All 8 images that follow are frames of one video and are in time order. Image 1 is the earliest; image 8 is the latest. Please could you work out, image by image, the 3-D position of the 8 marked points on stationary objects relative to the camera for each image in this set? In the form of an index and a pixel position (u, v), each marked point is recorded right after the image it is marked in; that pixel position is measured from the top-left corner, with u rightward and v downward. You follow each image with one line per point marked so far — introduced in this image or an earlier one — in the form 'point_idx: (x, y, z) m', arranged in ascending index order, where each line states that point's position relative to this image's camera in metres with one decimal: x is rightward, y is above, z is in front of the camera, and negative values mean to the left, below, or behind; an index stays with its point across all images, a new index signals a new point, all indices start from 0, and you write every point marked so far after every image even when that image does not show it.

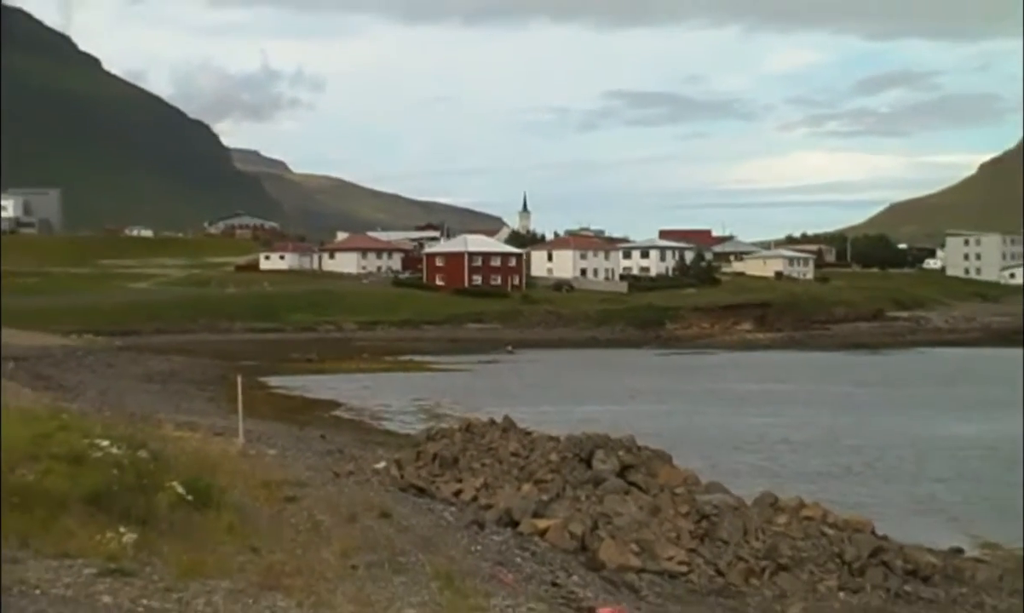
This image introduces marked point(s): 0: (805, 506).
0: (+0.8, -0.5, +4.9) m
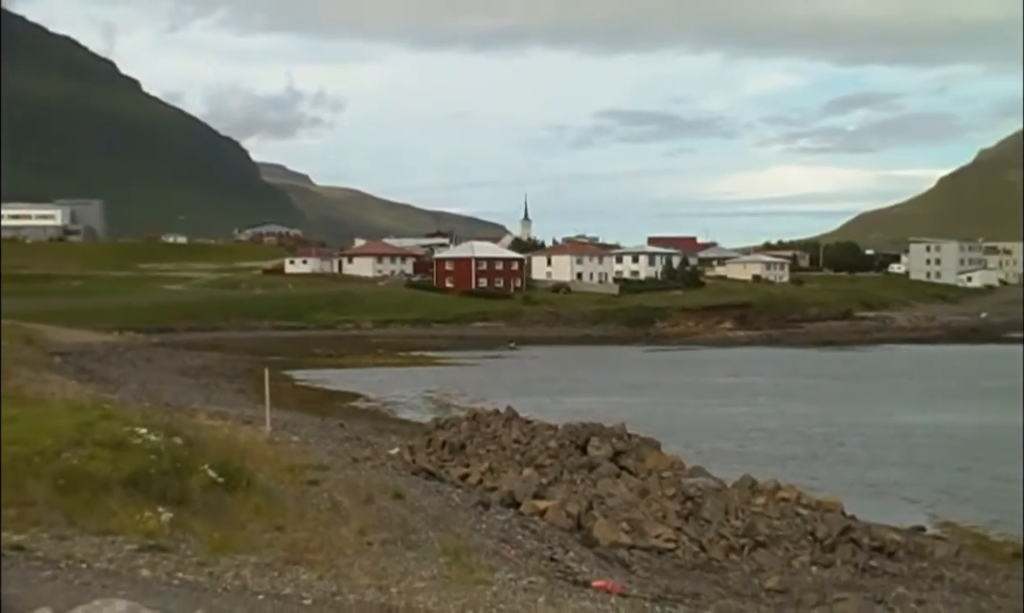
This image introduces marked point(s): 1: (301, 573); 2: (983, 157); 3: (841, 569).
0: (+0.8, -0.5, +5.3) m
1: (-0.5, -0.7, +4.6) m
2: (+1.1, +0.4, +4.3) m
3: (+0.9, -0.7, +4.7) m
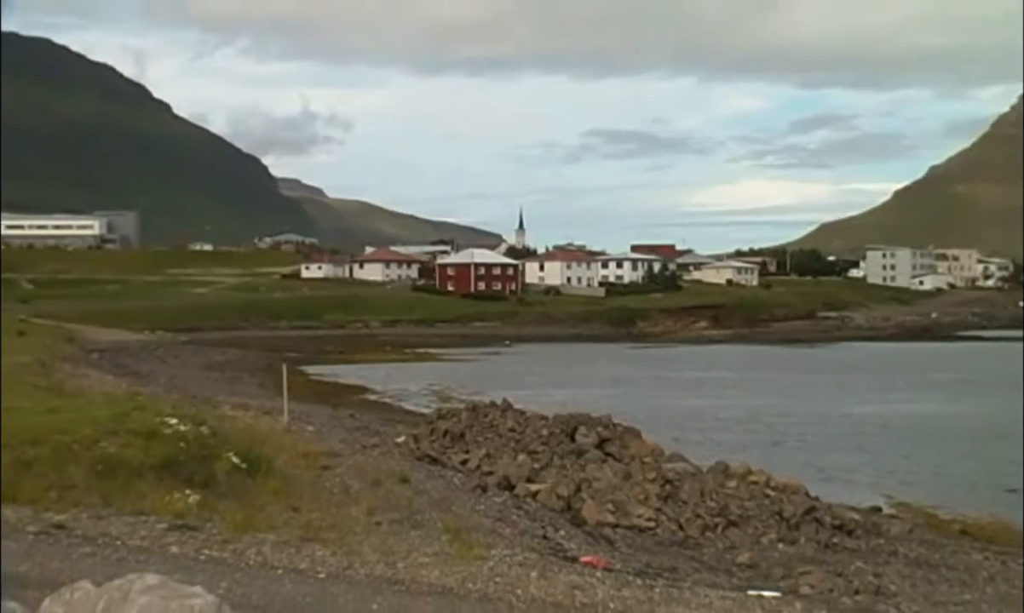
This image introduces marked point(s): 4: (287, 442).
0: (+0.8, -0.5, +5.8) m
1: (-0.6, -0.7, +5.1) m
2: (+1.1, +0.3, +4.7) m
3: (+0.8, -0.7, +5.2) m
4: (-0.7, -0.4, +5.6) m
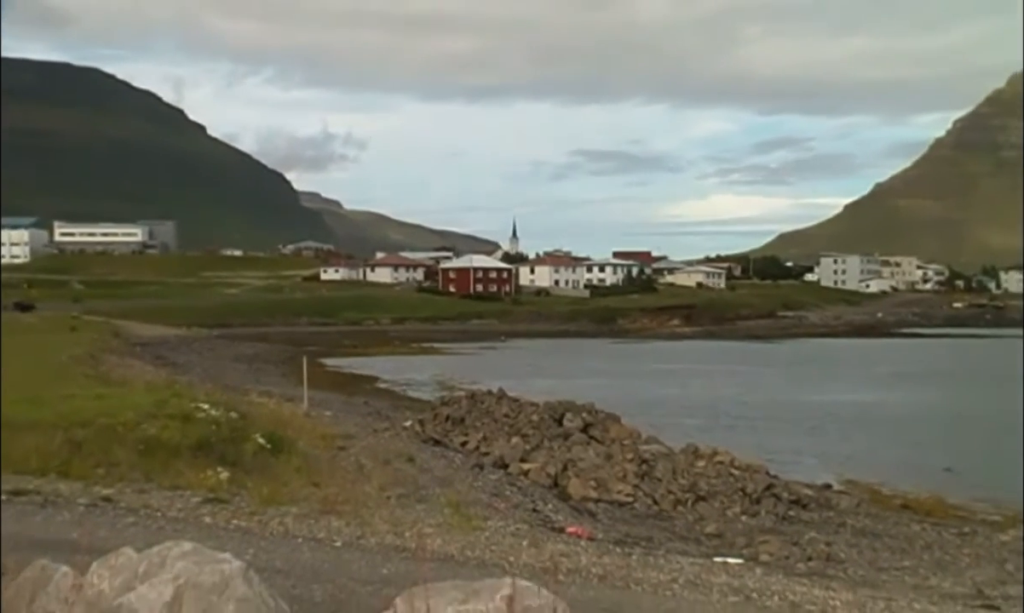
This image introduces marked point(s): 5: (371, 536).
0: (+0.8, -0.5, +6.5) m
1: (-0.6, -0.7, +5.7) m
2: (+1.1, +0.3, +5.4) m
3: (+0.8, -0.7, +5.9) m
4: (-0.7, -0.4, +6.3) m
5: (-0.5, -0.8, +5.9) m
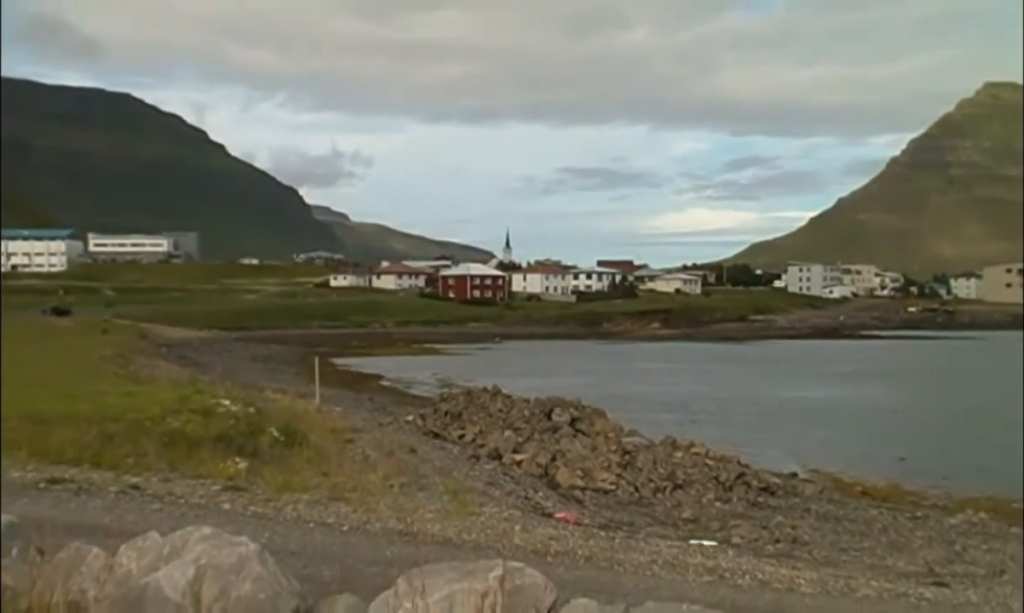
0: (+0.7, -0.6, +7.0) m
1: (-0.6, -0.7, +6.3) m
2: (+1.1, +0.3, +6.0) m
3: (+0.8, -0.7, +6.4) m
4: (-0.7, -0.4, +6.8) m
5: (-0.5, -0.8, +6.5) m
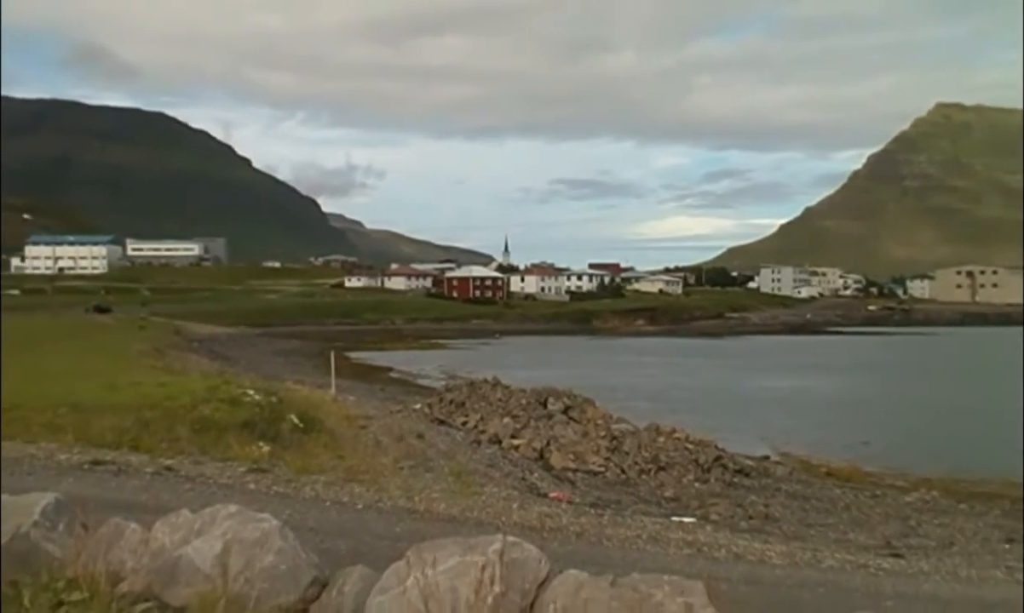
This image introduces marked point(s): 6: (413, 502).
0: (+0.7, -0.6, +7.7) m
1: (-0.6, -0.7, +6.9) m
2: (+1.1, +0.3, +6.6) m
3: (+0.8, -0.7, +7.1) m
4: (-0.8, -0.4, +7.5) m
5: (-0.5, -0.8, +7.2) m
6: (-0.4, -0.8, +7.2) m
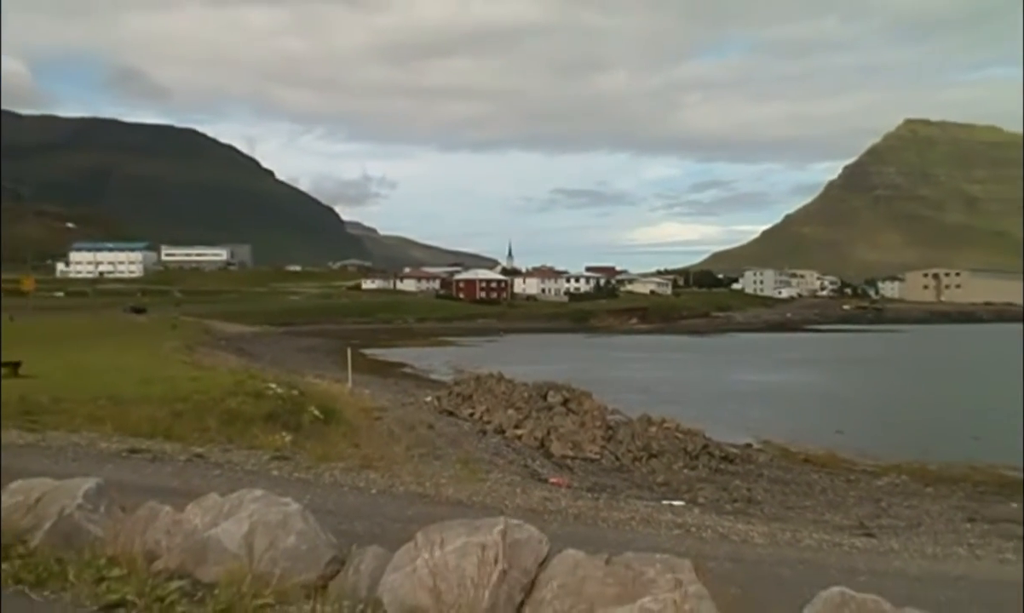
0: (+0.7, -0.6, +8.3) m
1: (-0.6, -0.7, +7.5) m
2: (+1.1, +0.3, +7.2) m
3: (+0.8, -0.7, +7.7) m
4: (-0.7, -0.4, +8.1) m
5: (-0.5, -0.8, +7.8) m
6: (-0.4, -0.8, +7.8) m
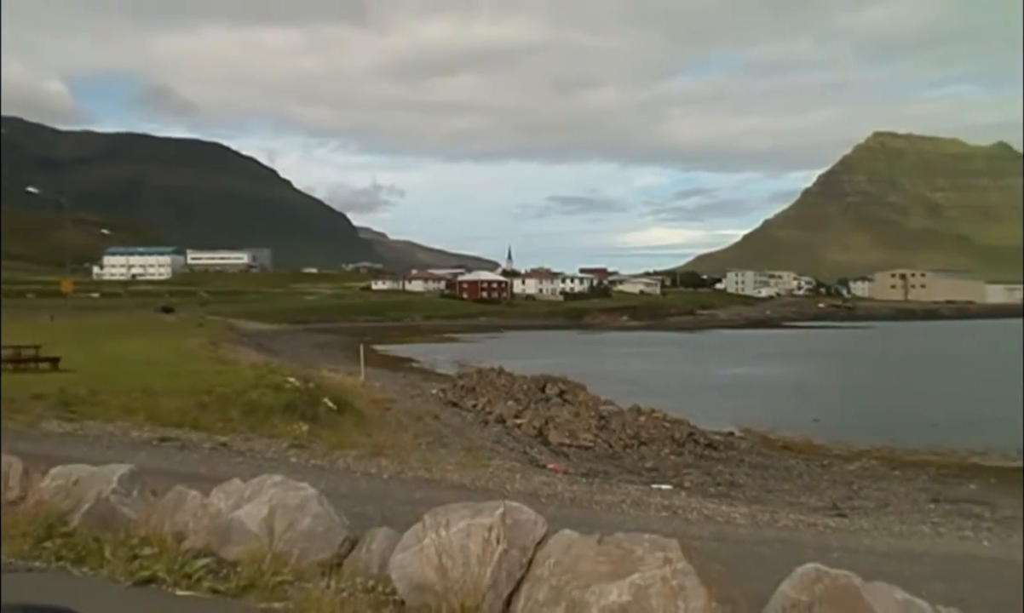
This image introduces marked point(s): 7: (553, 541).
0: (+0.8, -0.5, +8.9) m
1: (-0.6, -0.7, +8.2) m
2: (+1.1, +0.3, +7.8) m
3: (+0.8, -0.7, +8.3) m
4: (-0.7, -0.4, +8.7) m
5: (-0.5, -0.8, +8.4) m
6: (-0.4, -0.8, +8.4) m
7: (+0.1, -0.8, +6.3) m
